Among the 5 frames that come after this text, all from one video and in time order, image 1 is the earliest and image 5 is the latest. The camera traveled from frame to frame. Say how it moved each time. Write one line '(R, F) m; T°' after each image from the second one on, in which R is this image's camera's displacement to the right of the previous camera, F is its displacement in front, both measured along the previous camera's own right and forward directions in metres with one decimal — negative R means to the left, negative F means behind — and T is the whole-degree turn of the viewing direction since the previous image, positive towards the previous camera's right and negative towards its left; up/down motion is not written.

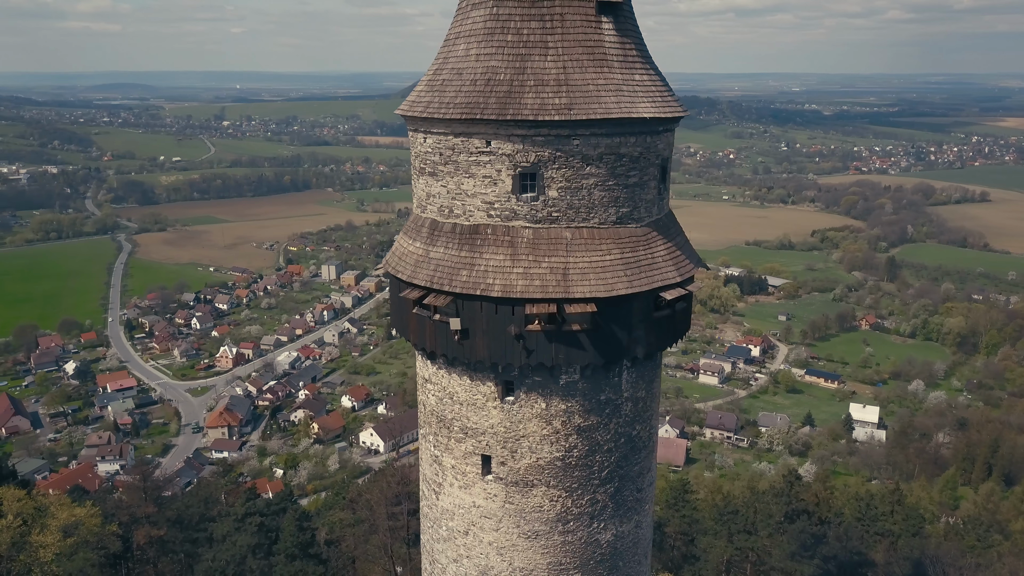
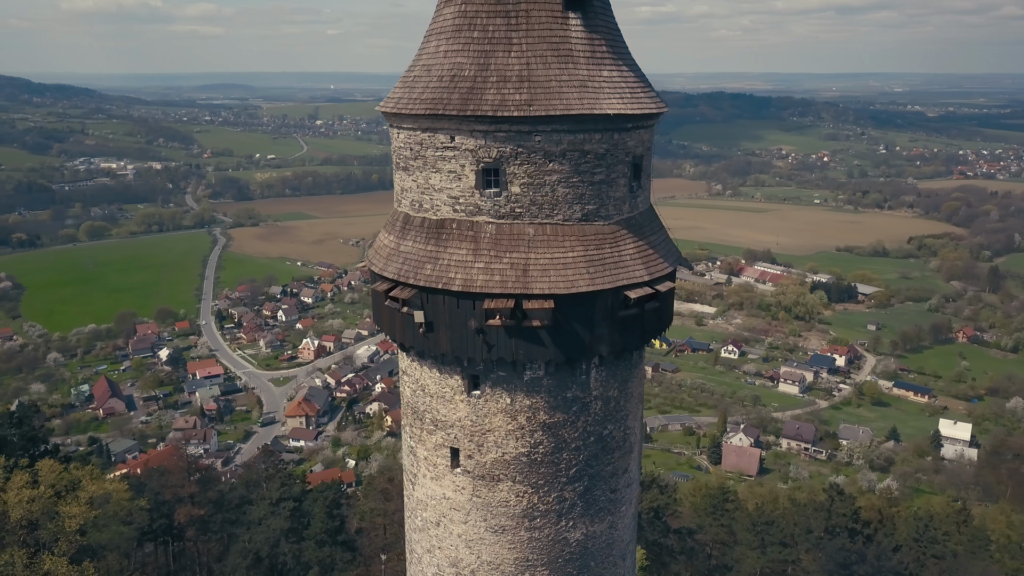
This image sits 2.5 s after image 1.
(+0.9, 0.0) m; -6°
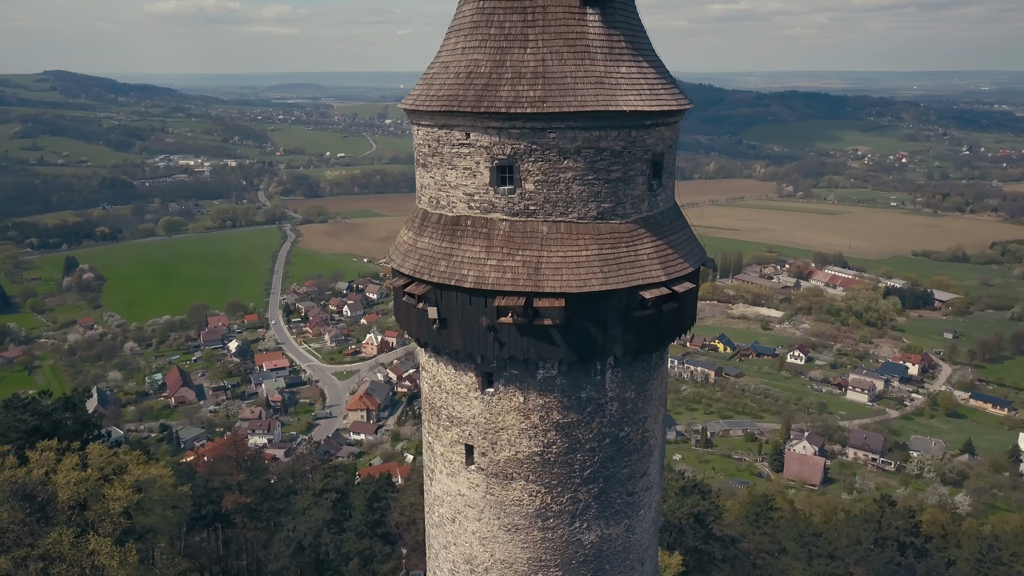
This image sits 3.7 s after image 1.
(+0.4, 0.0) m; -5°
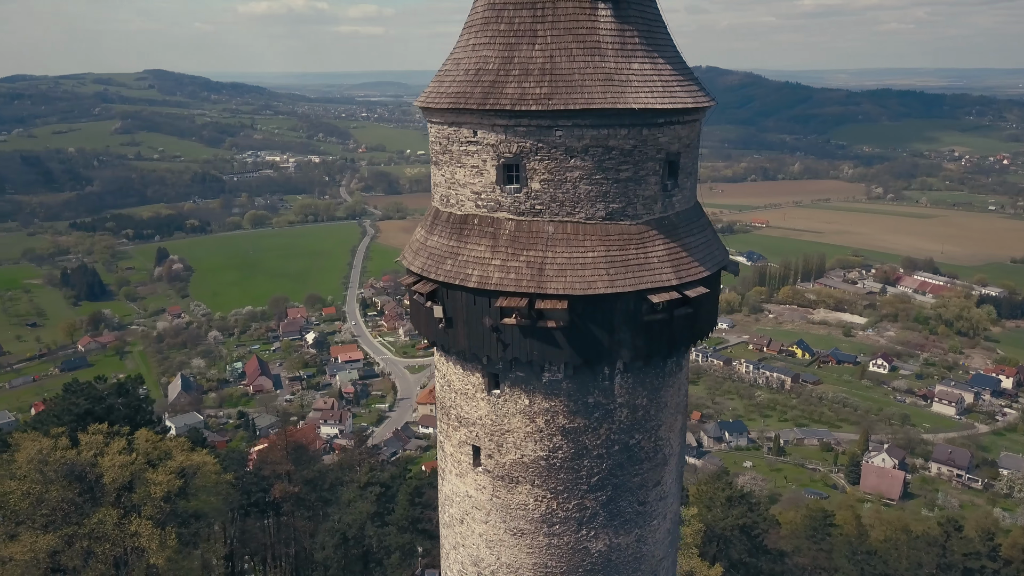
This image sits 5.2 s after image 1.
(+0.5, +0.1) m; -5°
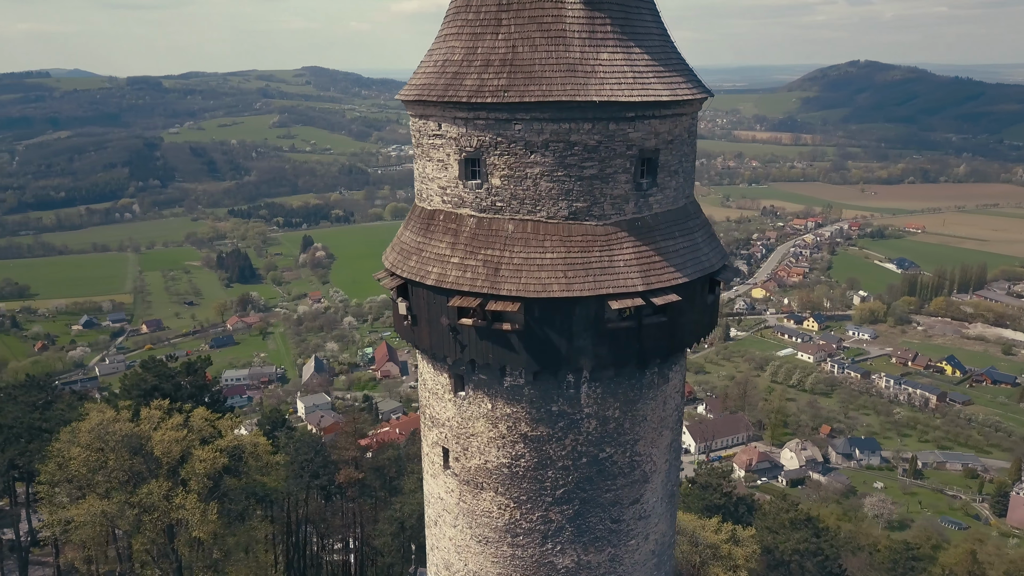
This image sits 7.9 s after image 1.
(+1.3, +0.3) m; -10°
